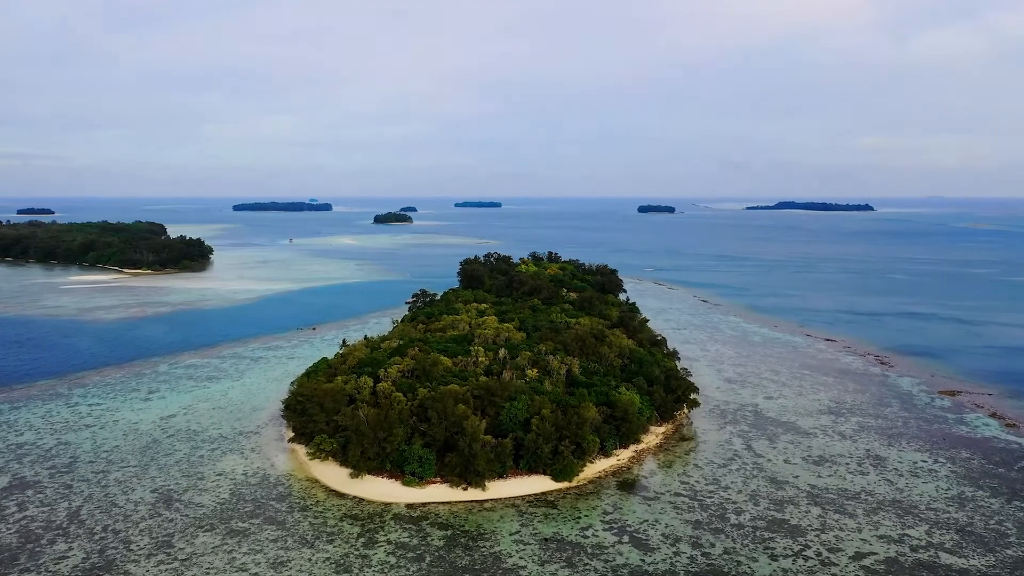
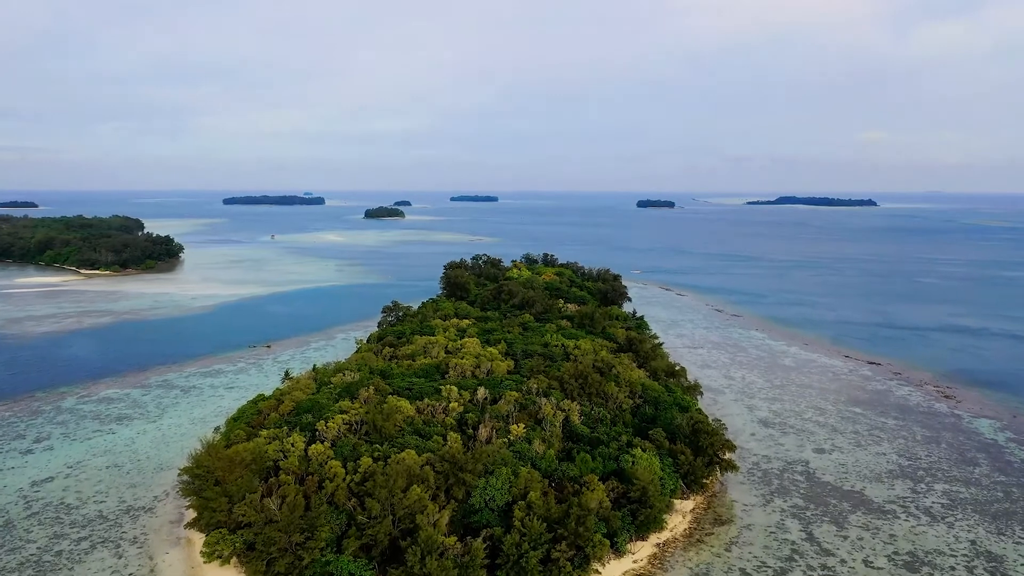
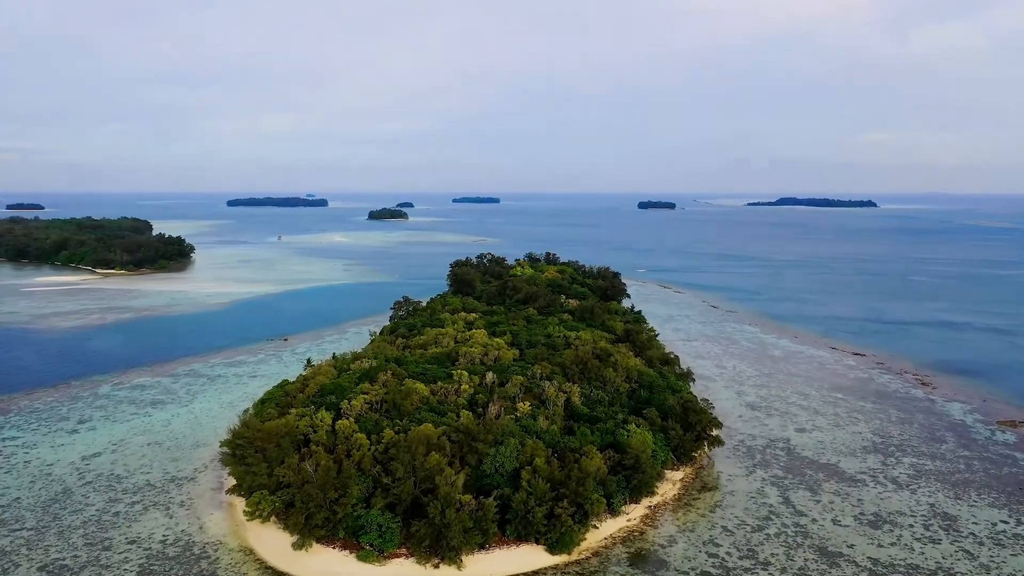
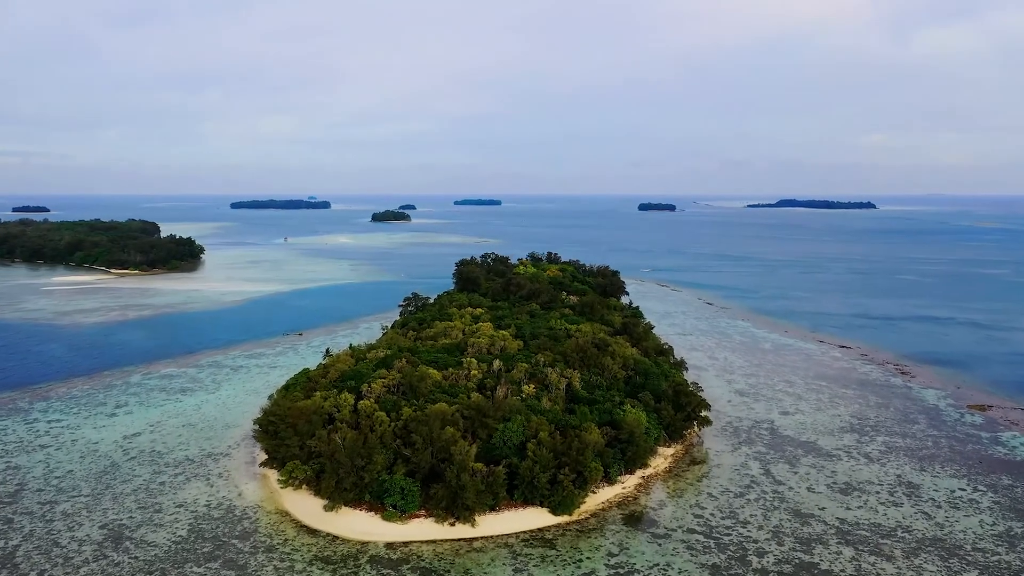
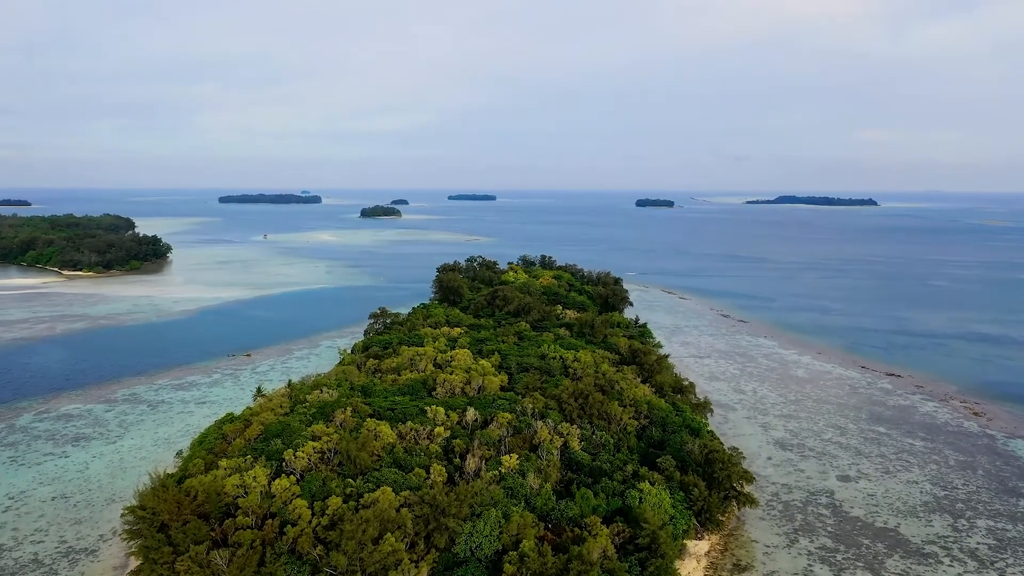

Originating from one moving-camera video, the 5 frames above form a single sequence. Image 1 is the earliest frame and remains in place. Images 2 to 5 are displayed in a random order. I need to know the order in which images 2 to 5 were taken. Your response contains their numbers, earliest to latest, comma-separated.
4, 3, 2, 5
